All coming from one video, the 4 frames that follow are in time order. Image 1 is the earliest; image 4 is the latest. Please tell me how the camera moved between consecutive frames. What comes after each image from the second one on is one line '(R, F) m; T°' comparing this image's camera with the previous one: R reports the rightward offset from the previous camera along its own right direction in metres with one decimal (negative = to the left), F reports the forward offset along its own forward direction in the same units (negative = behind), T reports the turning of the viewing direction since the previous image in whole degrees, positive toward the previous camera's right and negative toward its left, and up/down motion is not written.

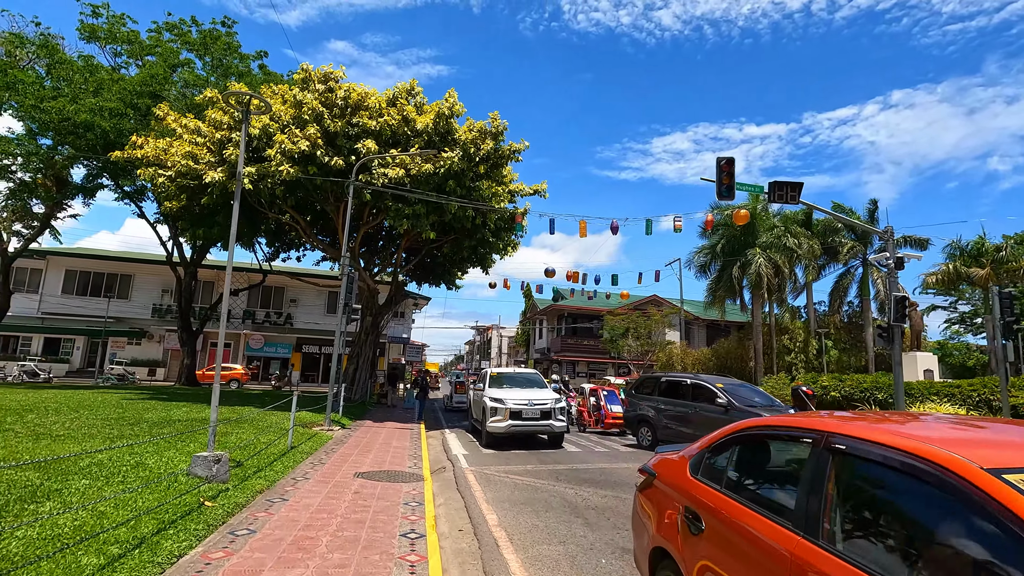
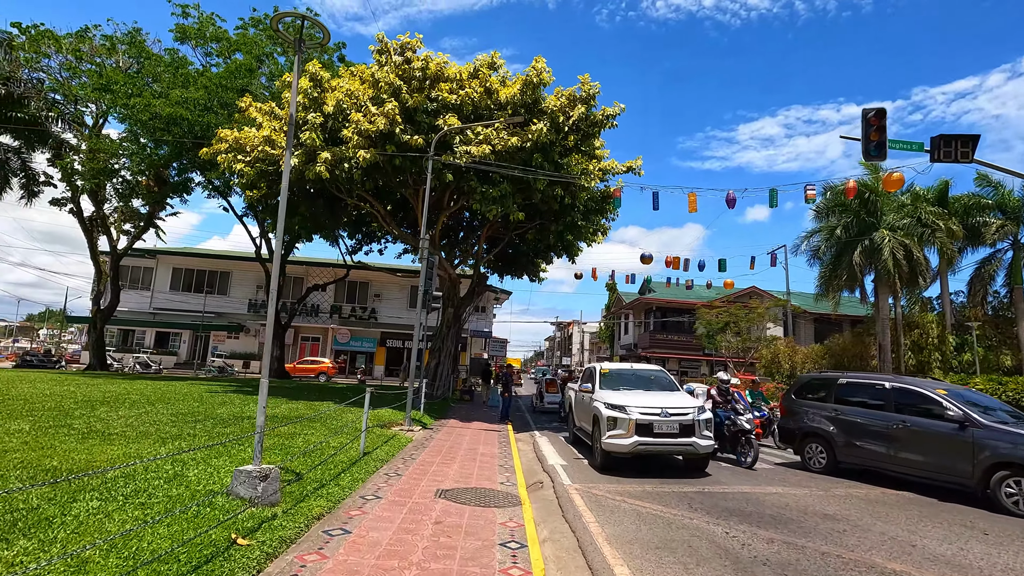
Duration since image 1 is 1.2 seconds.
(-0.5, +1.9) m; -8°
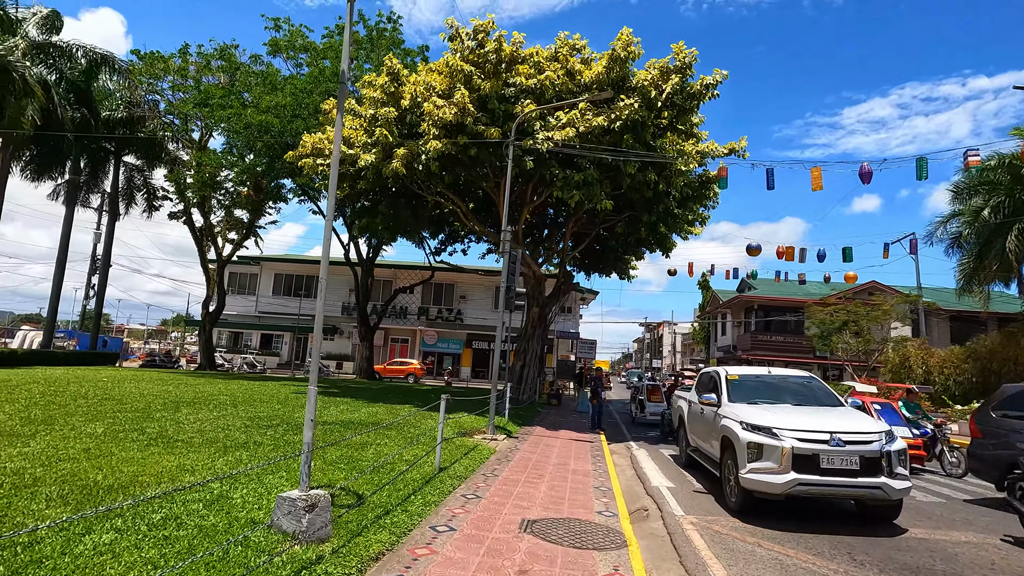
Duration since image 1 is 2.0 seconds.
(-0.1, +1.3) m; -9°
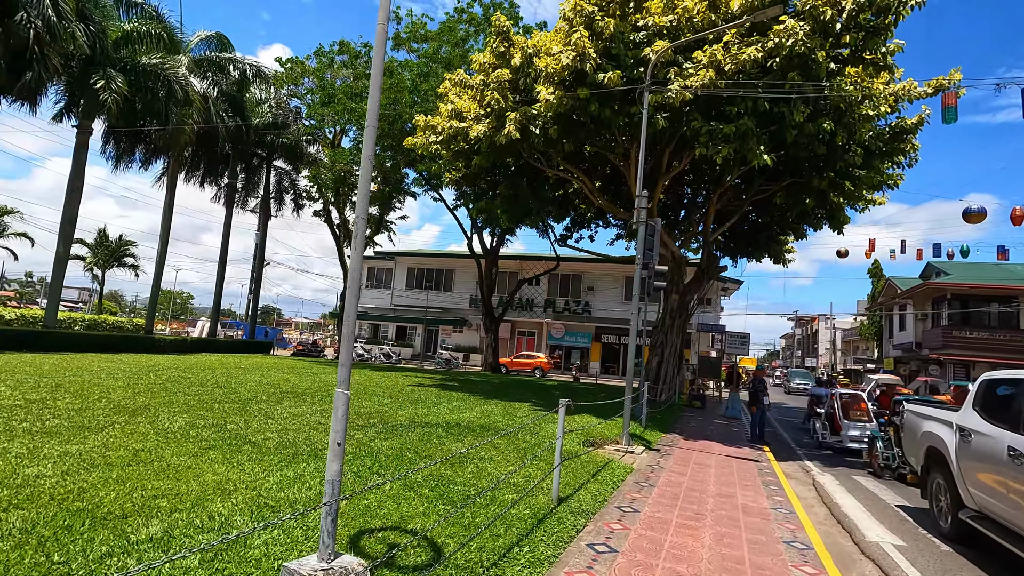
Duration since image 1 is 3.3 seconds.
(-0.1, +2.1) m; -14°
